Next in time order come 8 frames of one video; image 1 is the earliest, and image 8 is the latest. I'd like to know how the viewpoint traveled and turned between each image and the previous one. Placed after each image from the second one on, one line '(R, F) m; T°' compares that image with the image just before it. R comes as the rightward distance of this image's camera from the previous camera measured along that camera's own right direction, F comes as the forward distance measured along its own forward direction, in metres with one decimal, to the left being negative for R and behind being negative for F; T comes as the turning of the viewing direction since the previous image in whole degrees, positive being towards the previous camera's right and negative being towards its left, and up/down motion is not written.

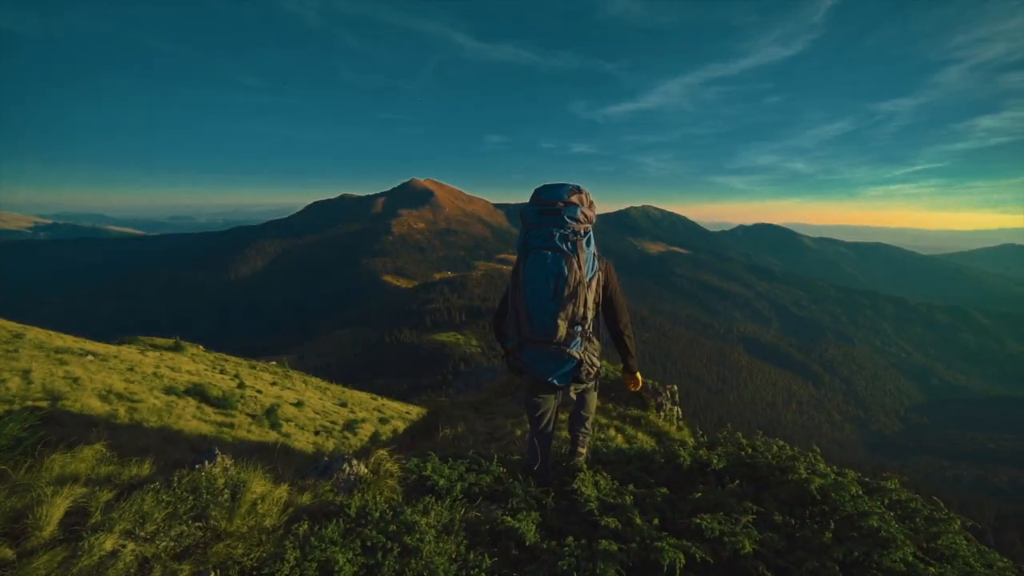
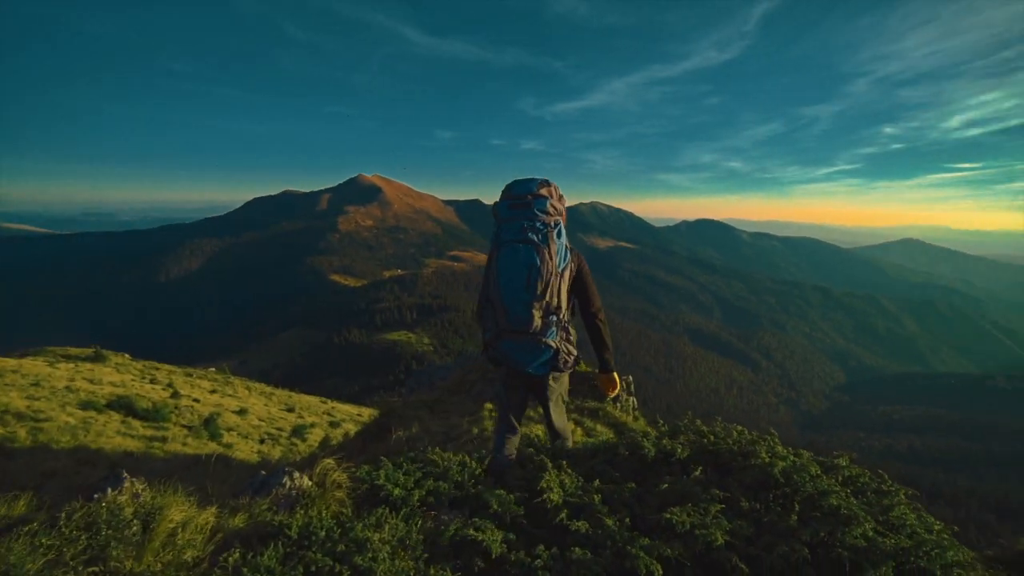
(0.0, +0.2) m; +5°
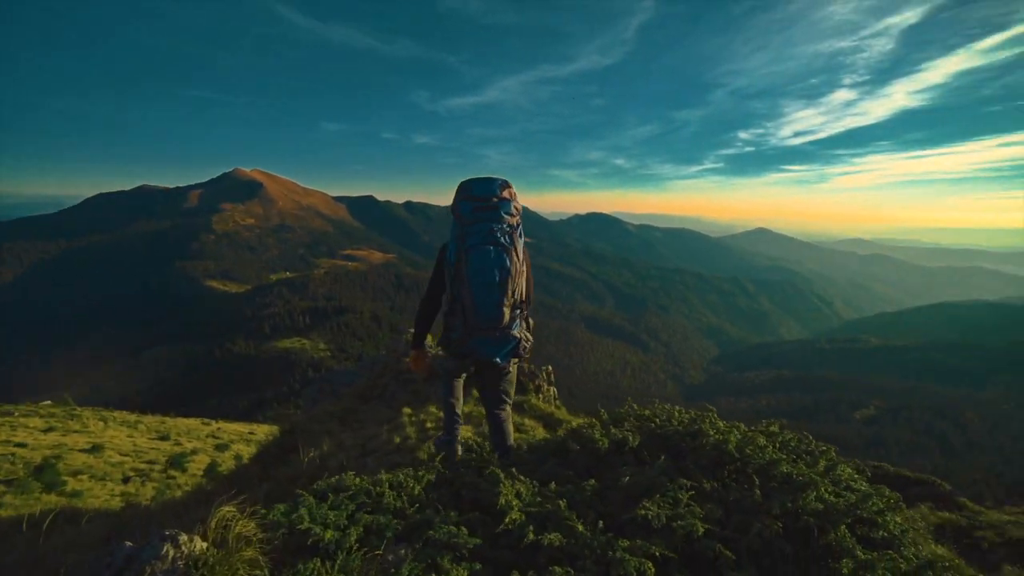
(-0.3, +0.7) m; +11°
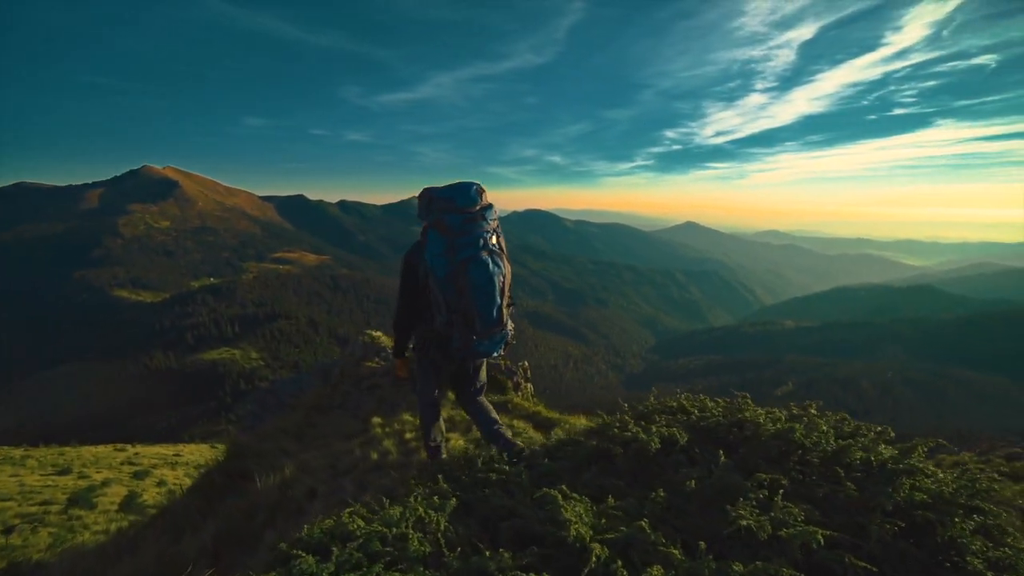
(-0.7, +1.0) m; +7°
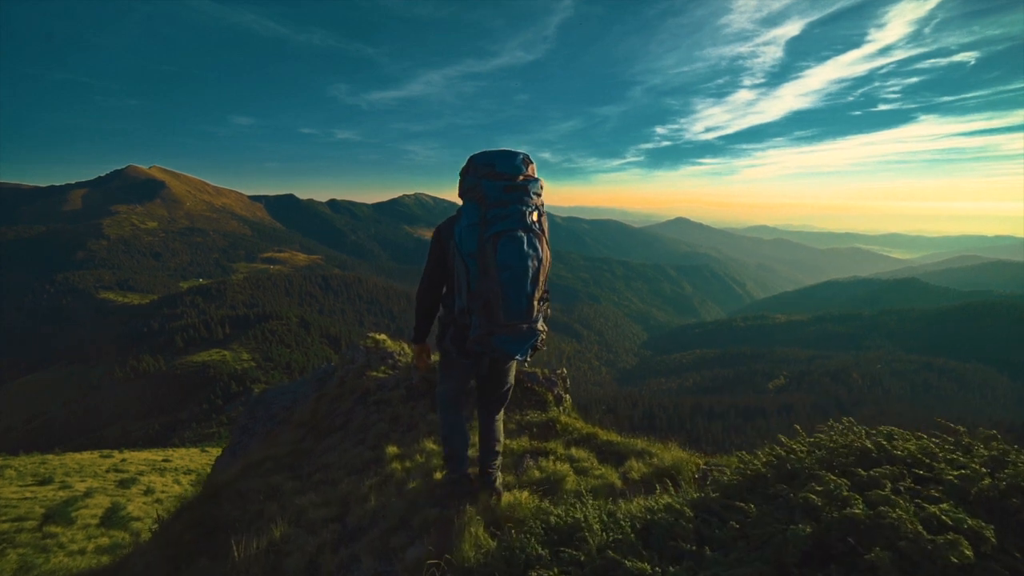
(-0.6, +0.9) m; +1°
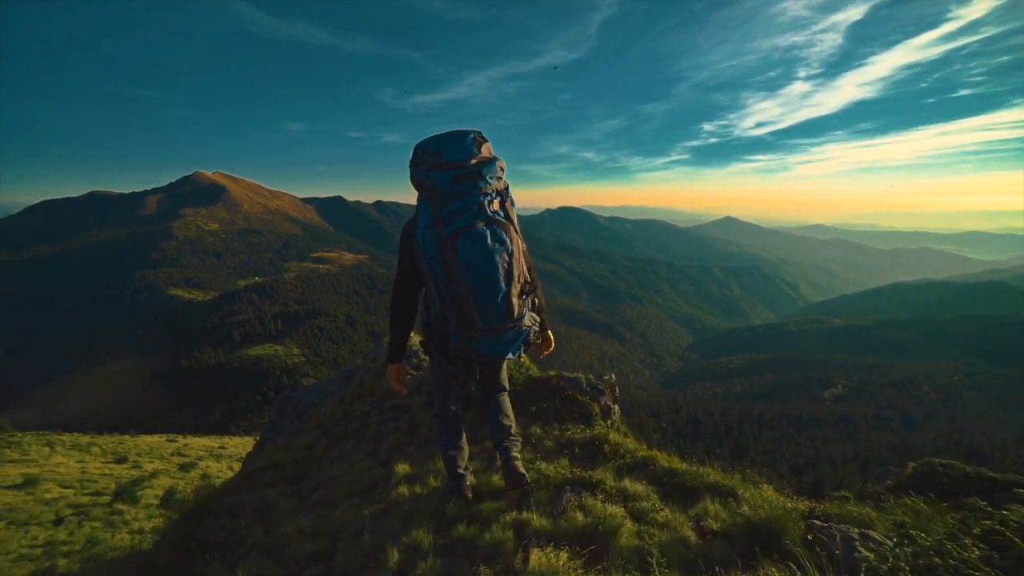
(+0.8, -1.1) m; -5°
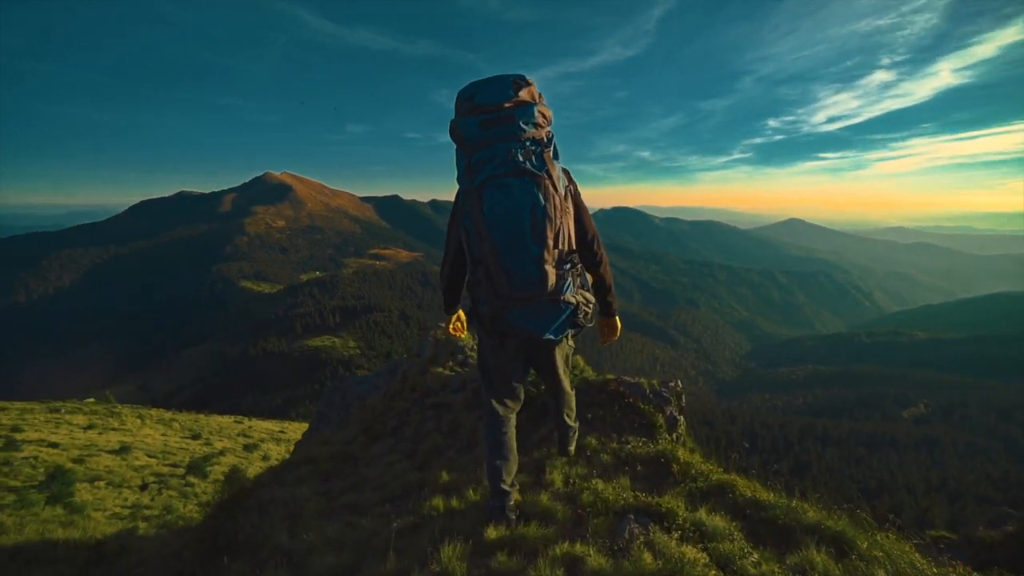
(-0.1, +0.9) m; -6°
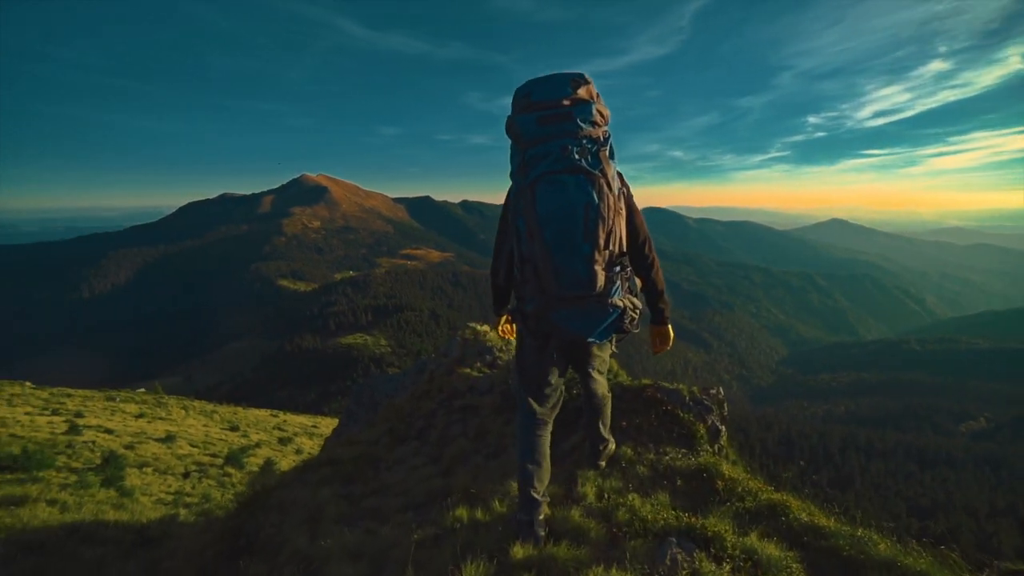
(0.0, +0.4) m; -3°
